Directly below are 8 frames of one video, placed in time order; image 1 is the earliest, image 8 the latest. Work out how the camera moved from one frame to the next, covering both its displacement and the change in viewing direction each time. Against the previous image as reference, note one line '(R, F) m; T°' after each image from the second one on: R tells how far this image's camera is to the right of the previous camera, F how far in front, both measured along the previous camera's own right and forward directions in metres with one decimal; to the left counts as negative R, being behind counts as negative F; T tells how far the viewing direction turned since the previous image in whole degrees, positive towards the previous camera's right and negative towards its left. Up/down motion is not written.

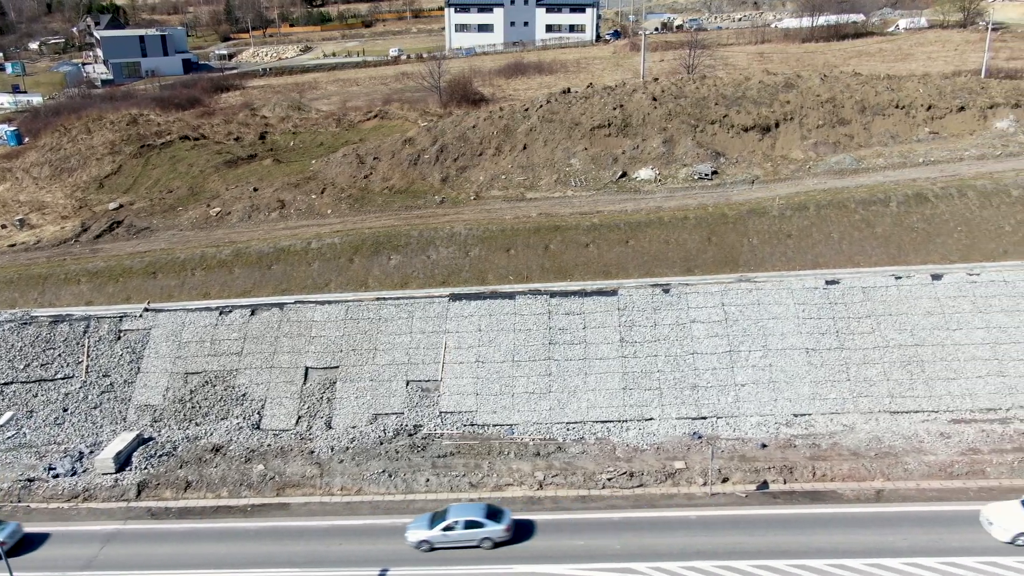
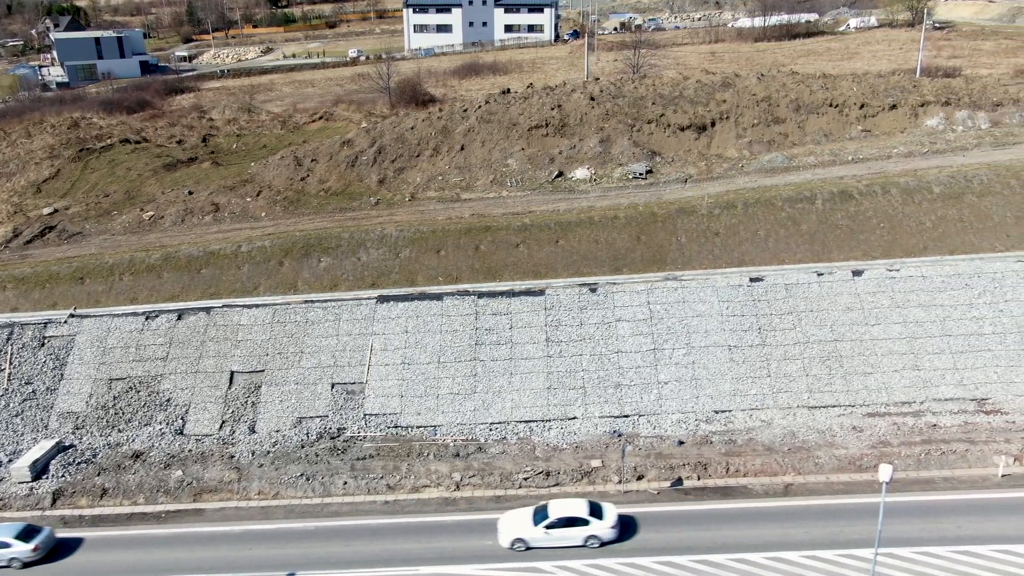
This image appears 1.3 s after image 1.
(+1.2, 0.0) m; +2°
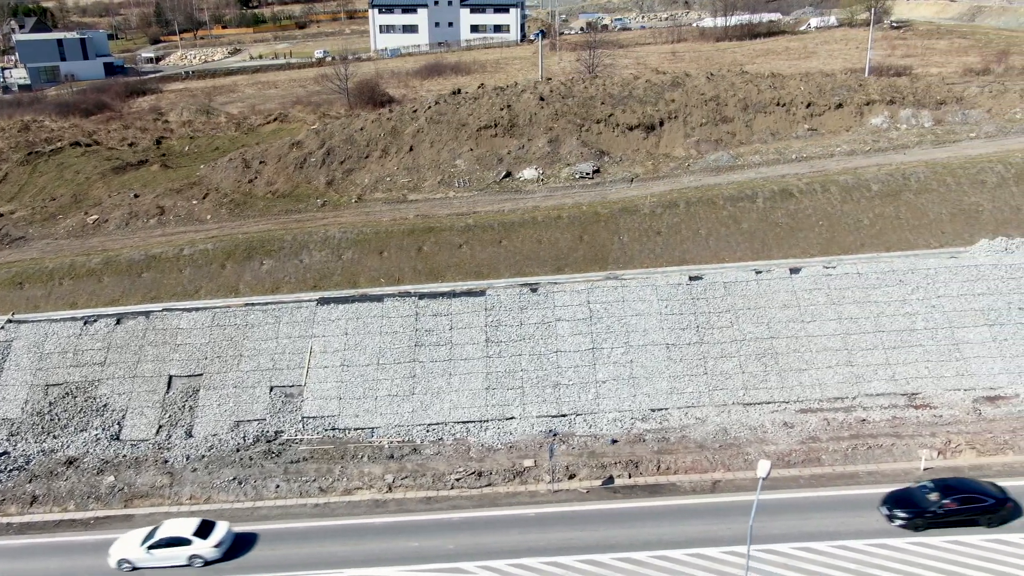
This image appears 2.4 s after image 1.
(+1.0, 0.0) m; +1°
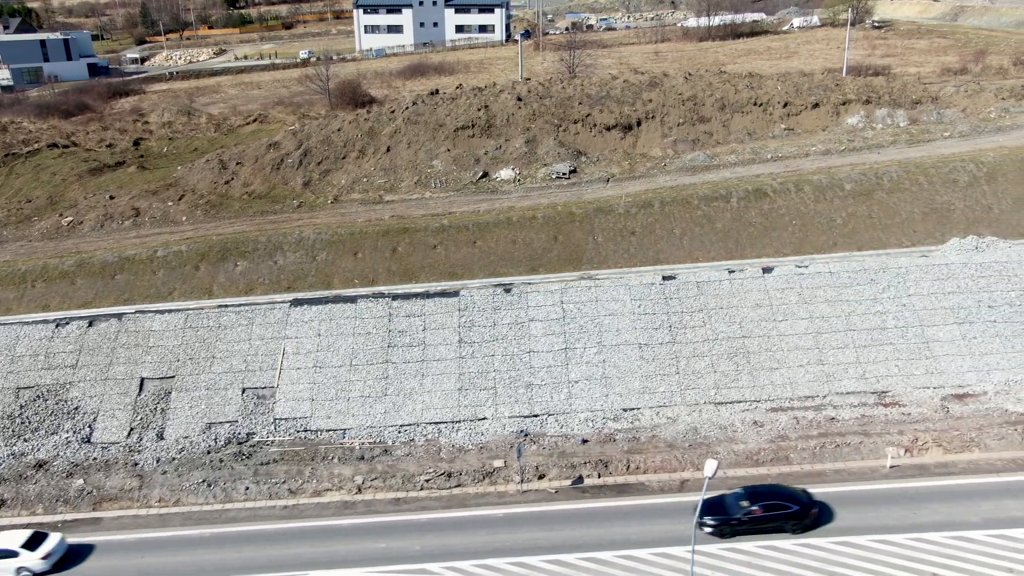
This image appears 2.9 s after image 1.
(+0.4, 0.0) m; +1°
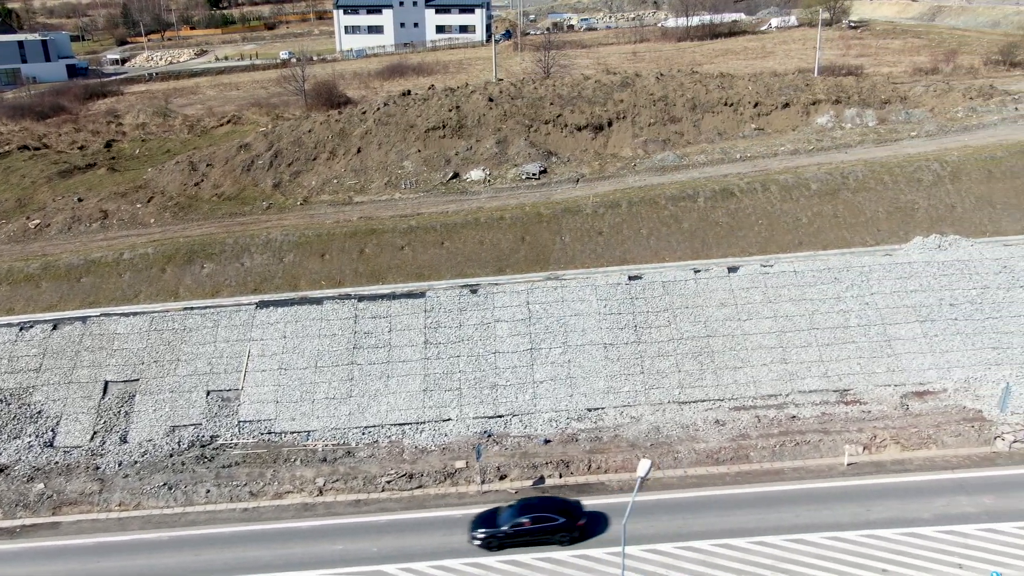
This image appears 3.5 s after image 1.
(+0.5, 0.0) m; +1°
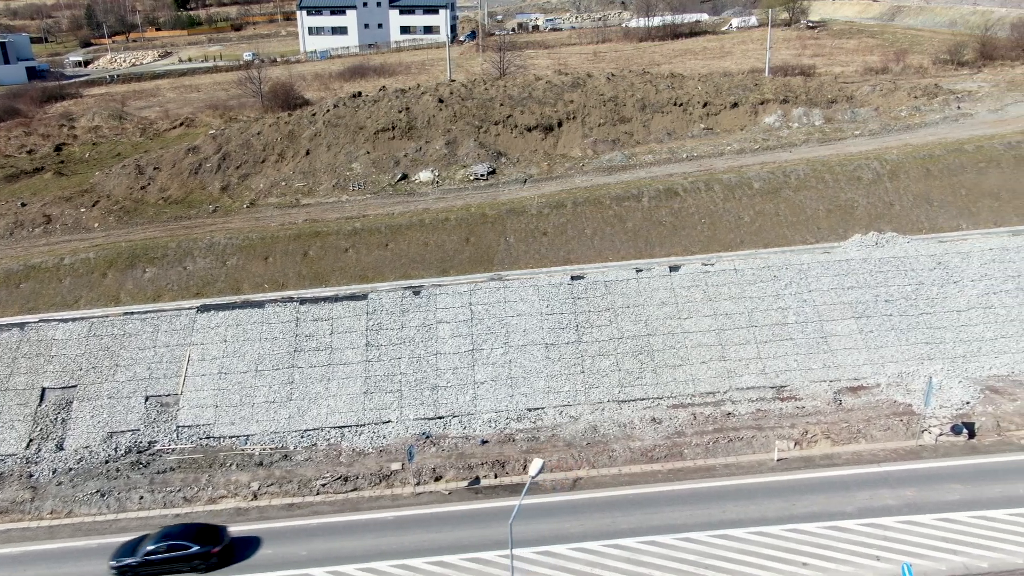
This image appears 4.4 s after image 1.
(+0.9, -0.1) m; +2°
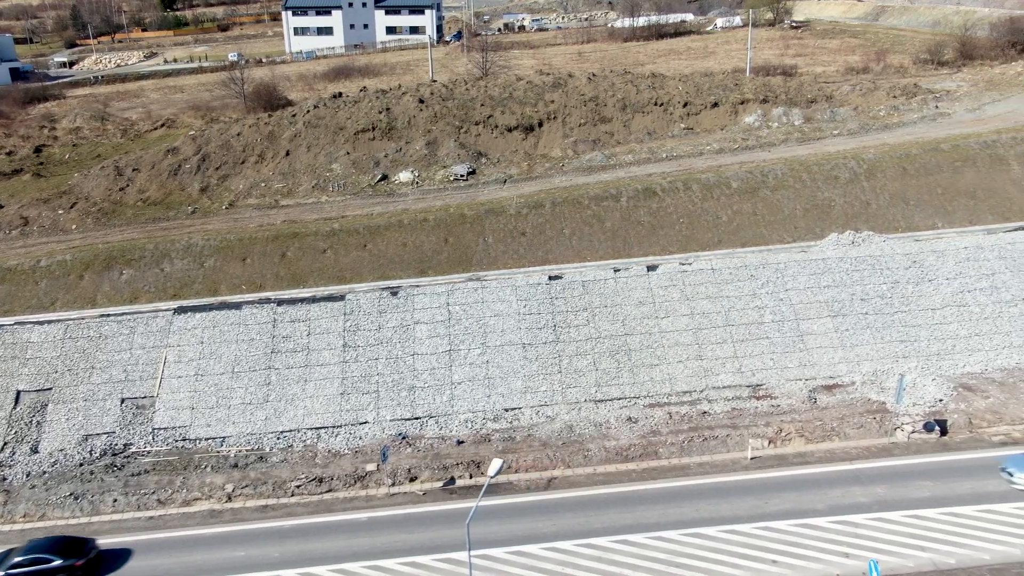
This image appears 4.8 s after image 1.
(+0.3, 0.0) m; +1°
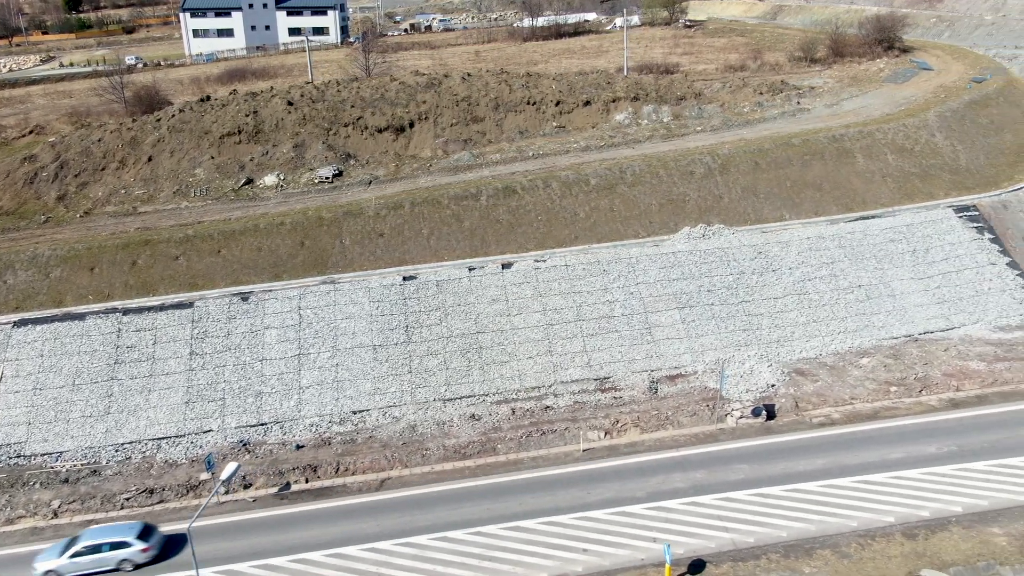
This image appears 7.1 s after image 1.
(+2.0, -0.2) m; +4°
